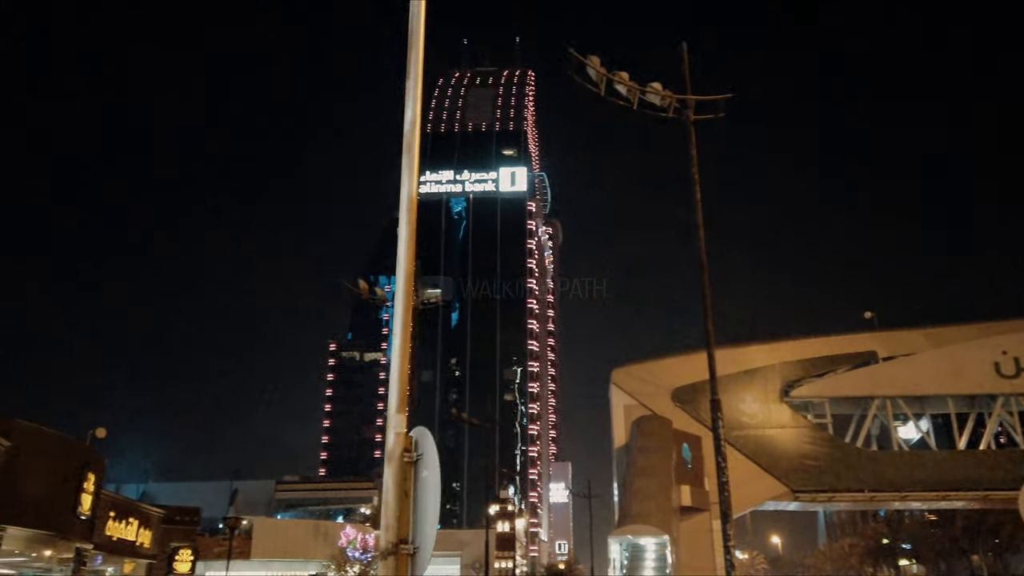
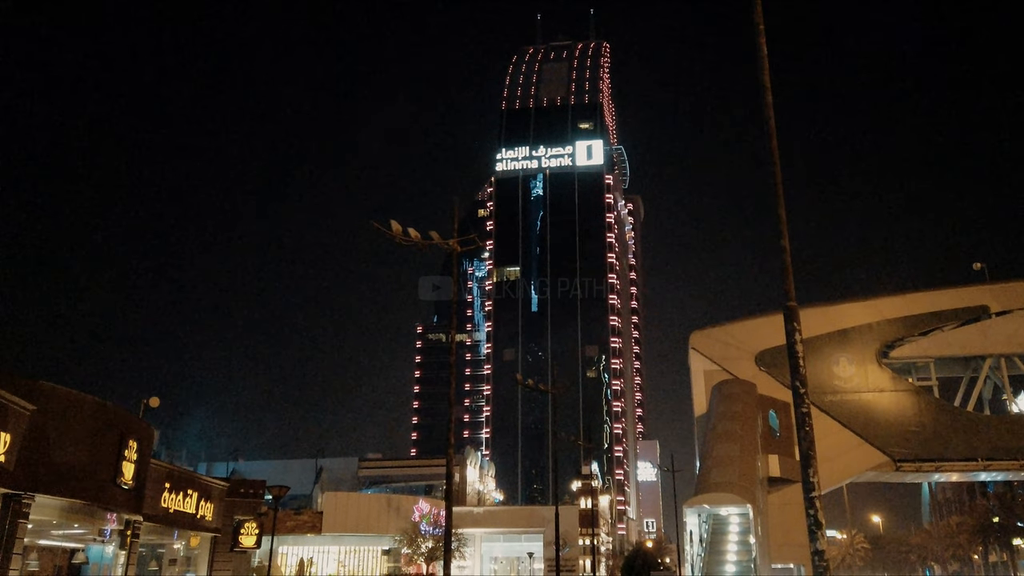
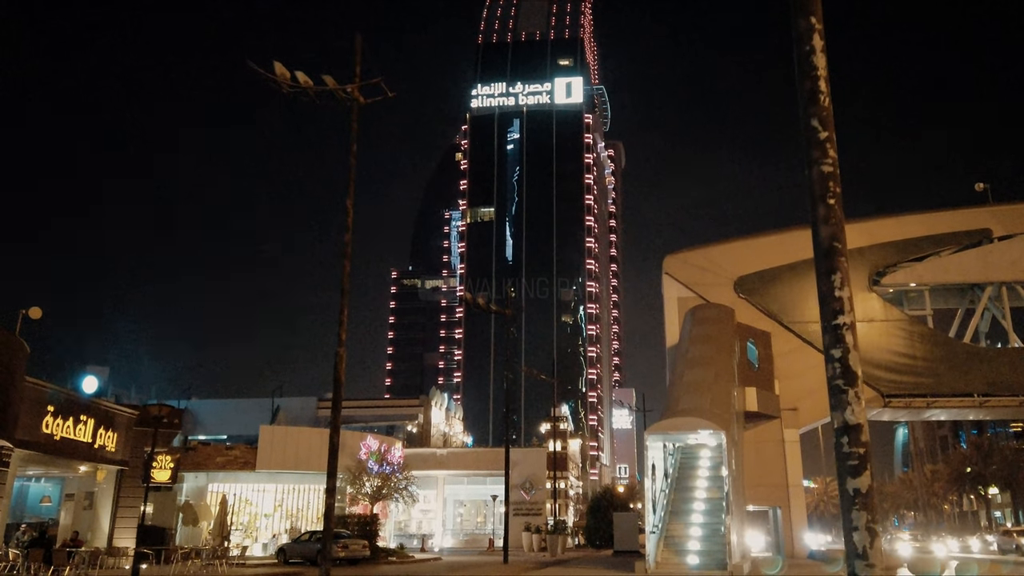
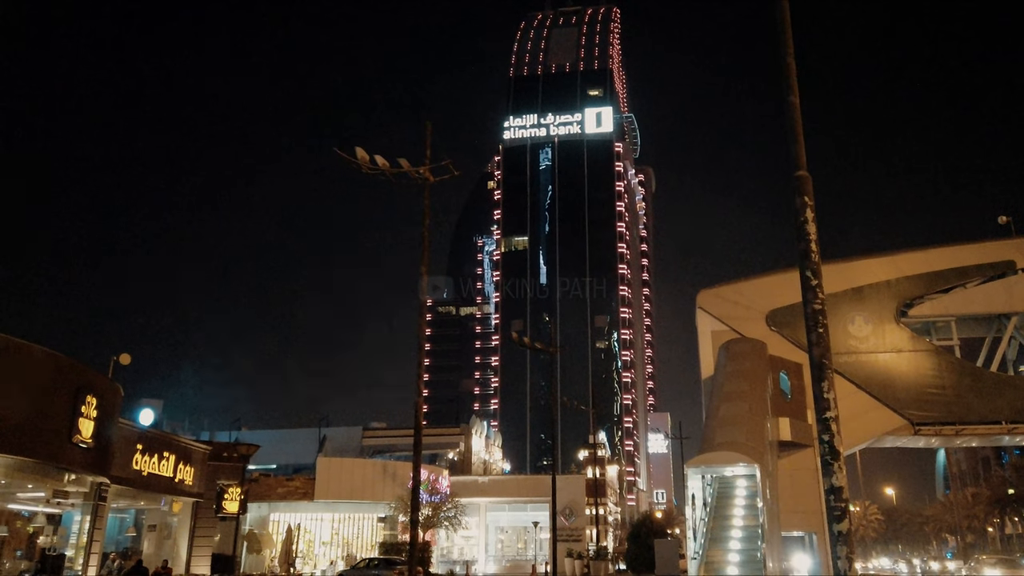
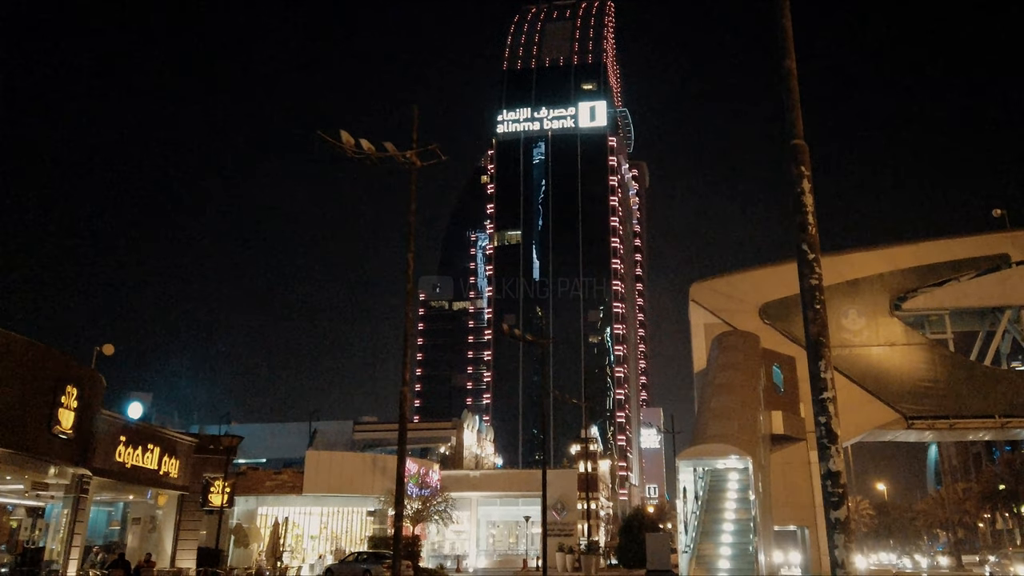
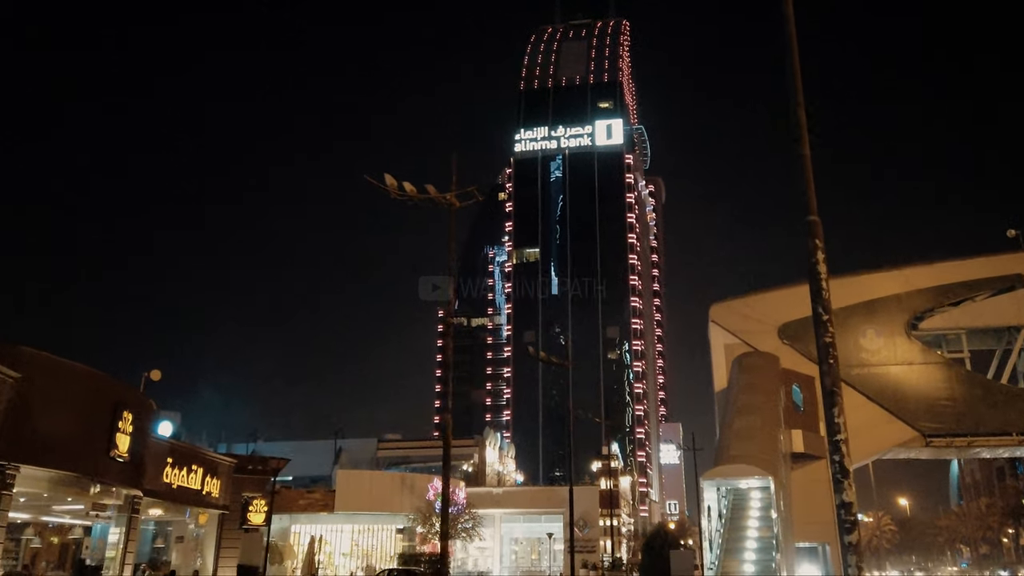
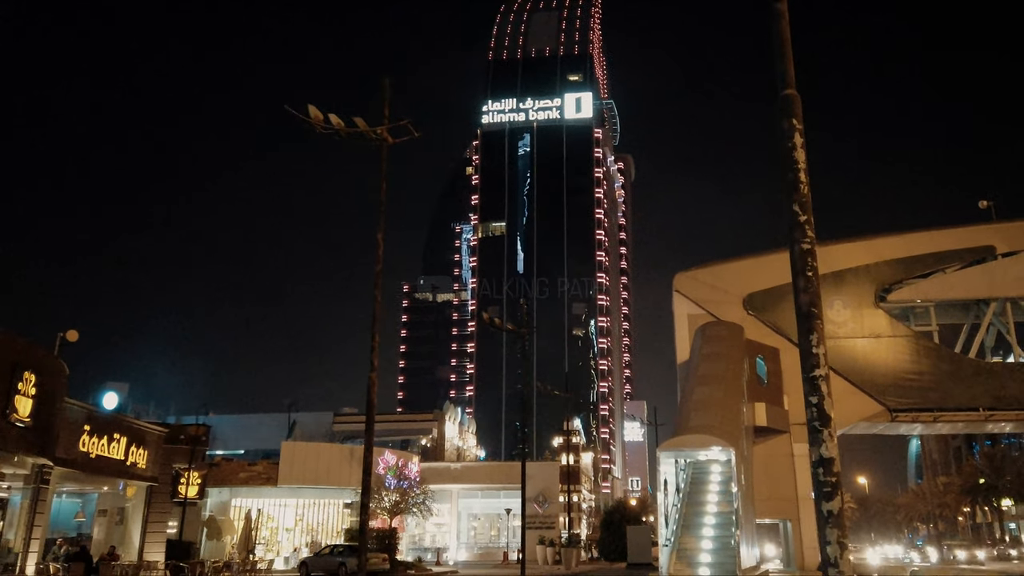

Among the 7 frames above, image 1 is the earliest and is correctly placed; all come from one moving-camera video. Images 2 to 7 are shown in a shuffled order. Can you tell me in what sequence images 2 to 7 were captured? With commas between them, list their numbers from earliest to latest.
2, 6, 4, 5, 7, 3
